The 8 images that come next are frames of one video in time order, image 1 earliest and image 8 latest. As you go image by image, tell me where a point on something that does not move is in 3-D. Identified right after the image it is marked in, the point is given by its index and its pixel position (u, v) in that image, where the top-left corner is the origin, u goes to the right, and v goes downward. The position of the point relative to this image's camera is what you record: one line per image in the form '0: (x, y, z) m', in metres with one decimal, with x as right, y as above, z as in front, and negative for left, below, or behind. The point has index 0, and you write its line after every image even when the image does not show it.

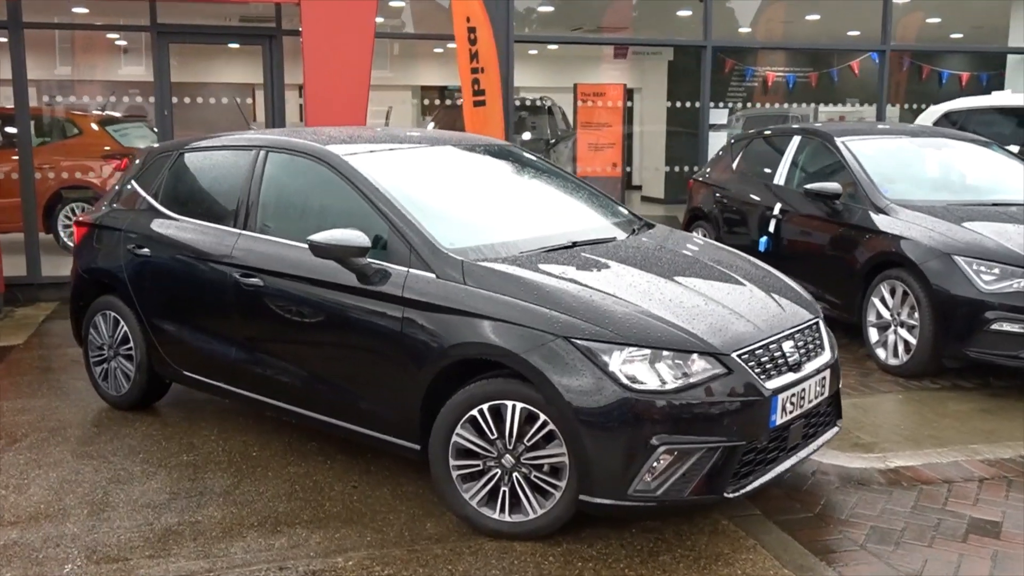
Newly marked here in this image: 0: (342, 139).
0: (-0.8, +0.7, +4.7) m
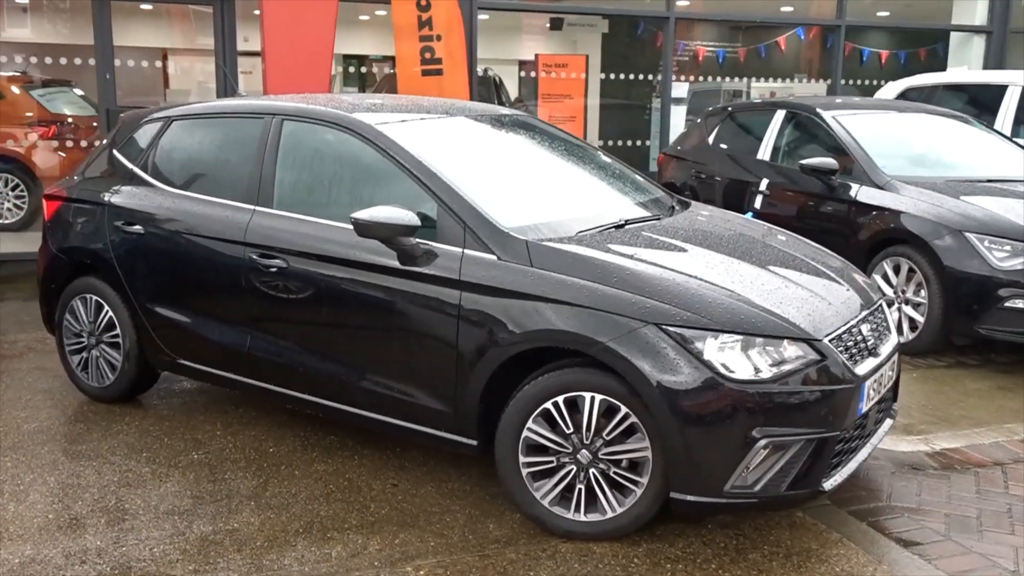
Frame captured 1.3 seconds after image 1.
0: (-0.7, +0.8, +4.3) m
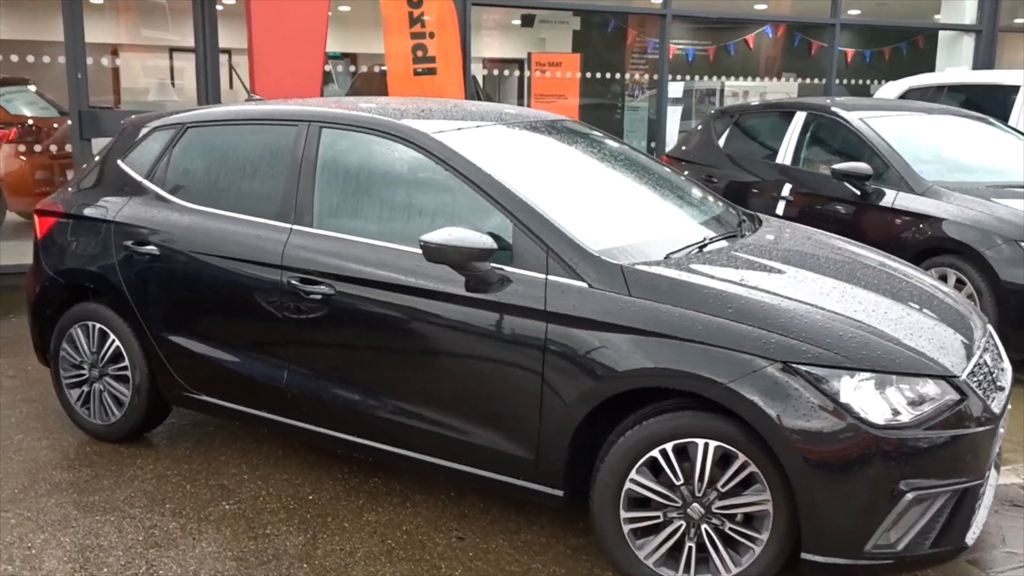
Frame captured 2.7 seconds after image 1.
0: (-0.4, +0.7, +3.9) m
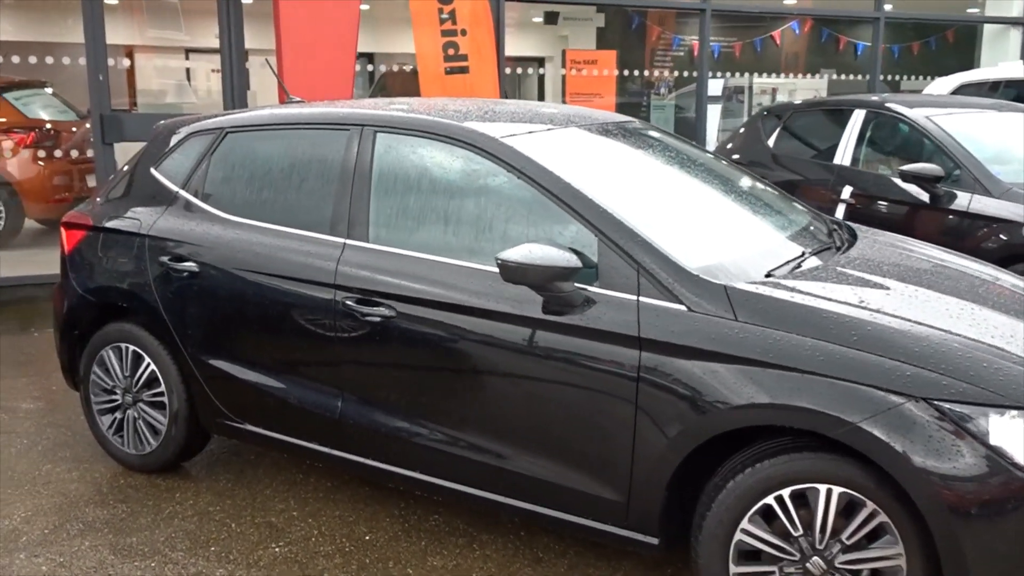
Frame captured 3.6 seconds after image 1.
0: (-0.1, +0.6, +3.5) m
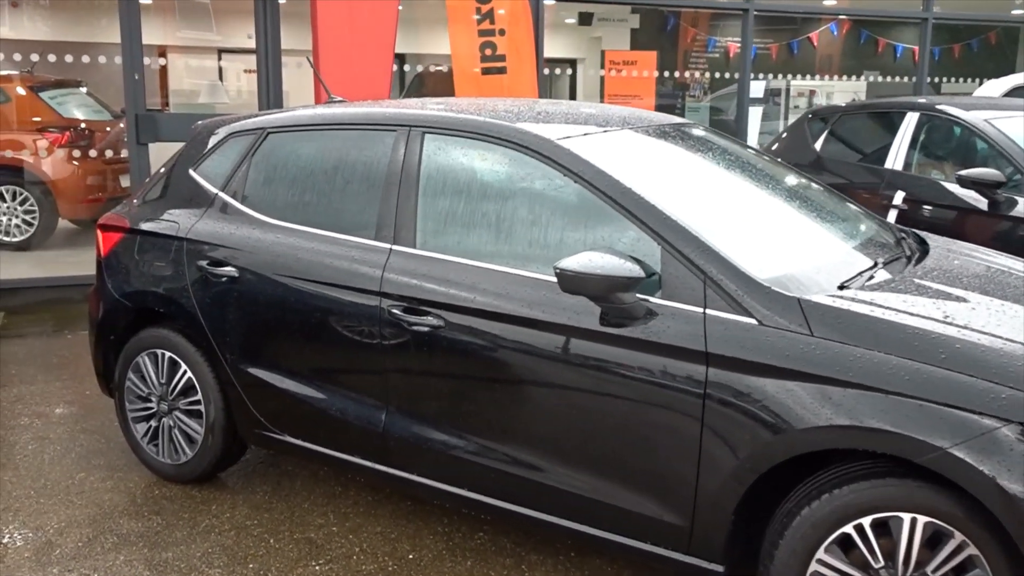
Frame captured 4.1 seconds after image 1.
0: (0.0, +0.6, +3.4) m
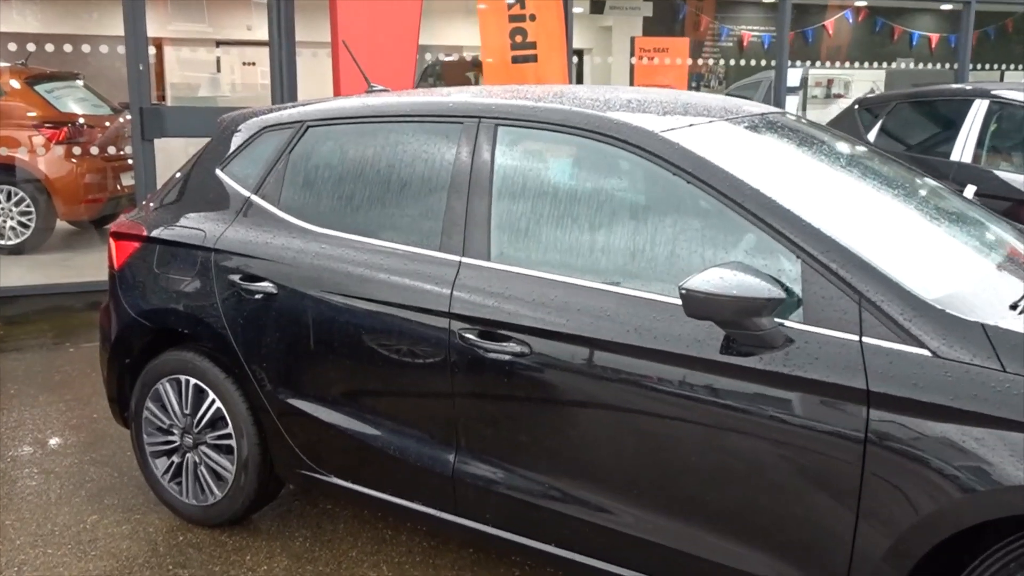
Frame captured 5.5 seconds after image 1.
0: (+0.3, +0.6, +2.9) m
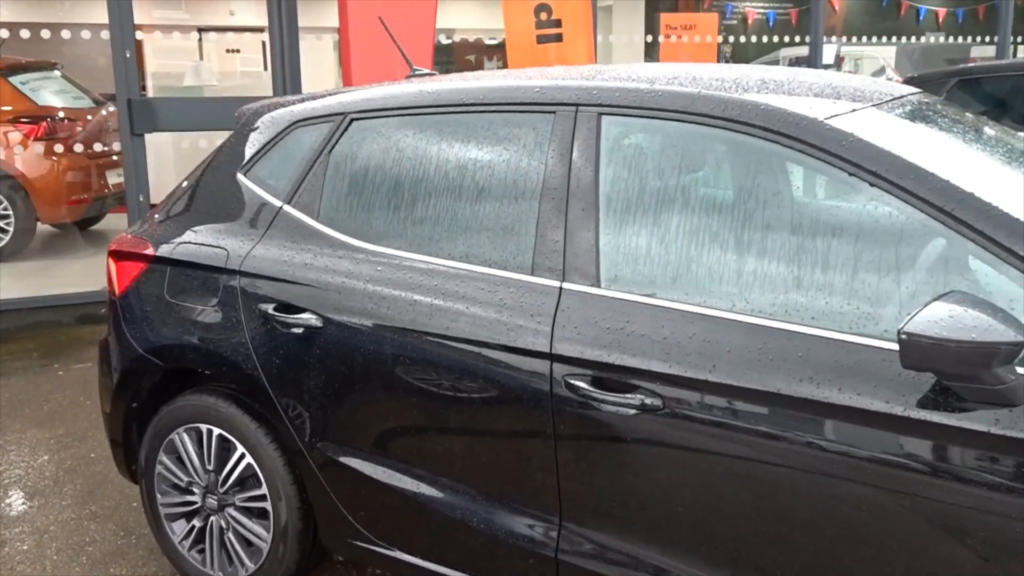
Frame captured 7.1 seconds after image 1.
0: (+0.6, +0.5, +2.3) m
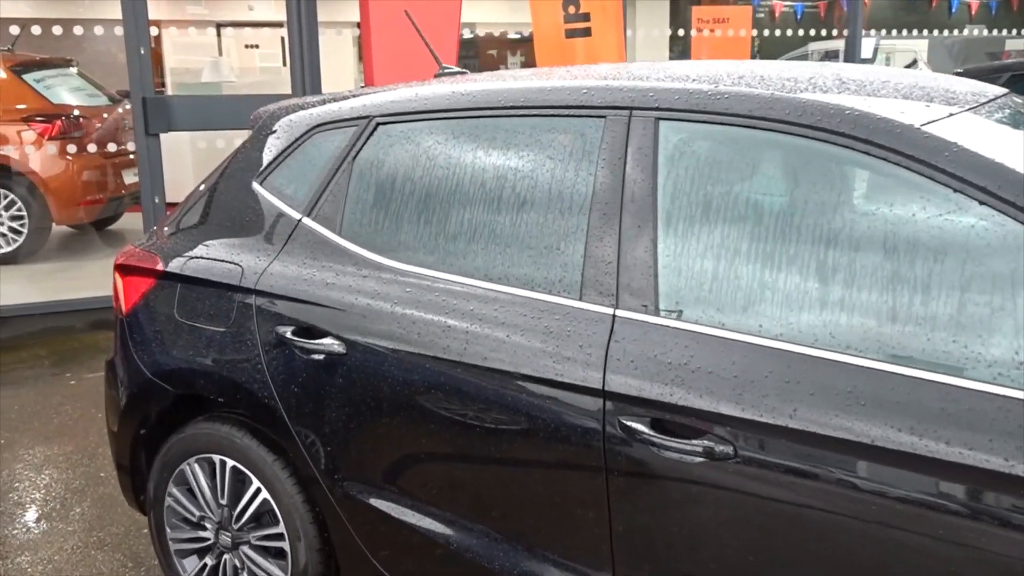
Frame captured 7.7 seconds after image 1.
0: (+0.7, +0.4, +2.1) m
